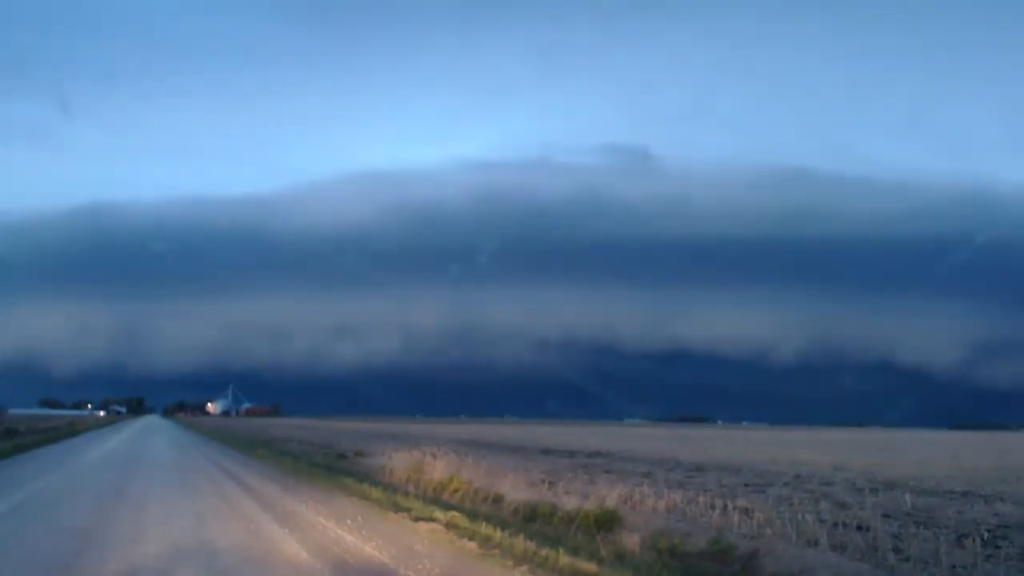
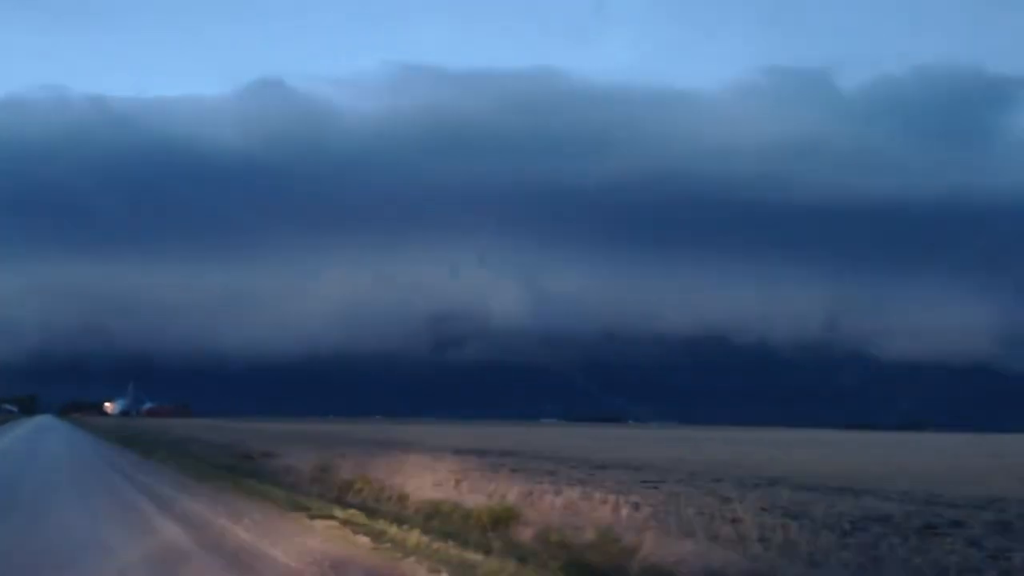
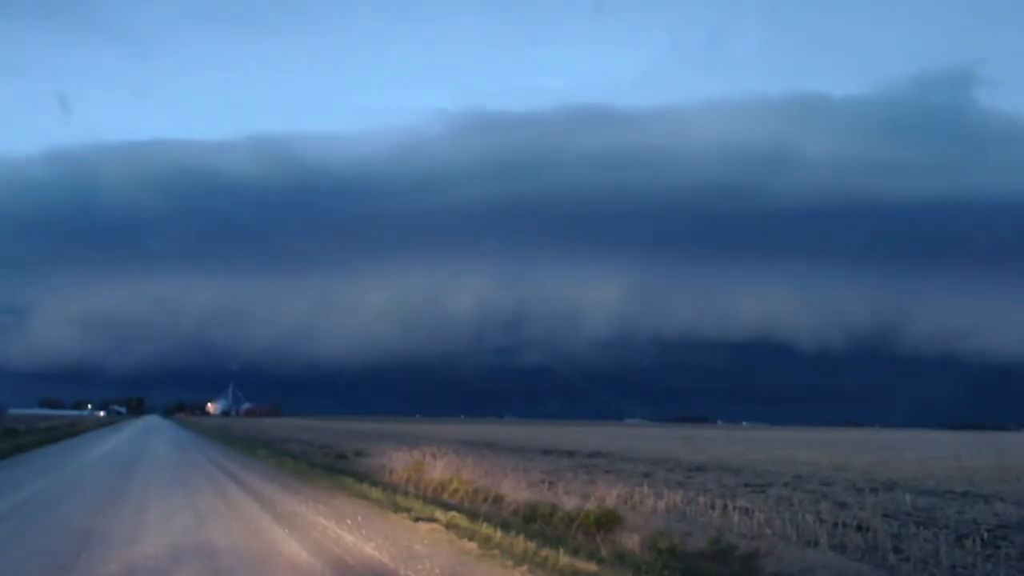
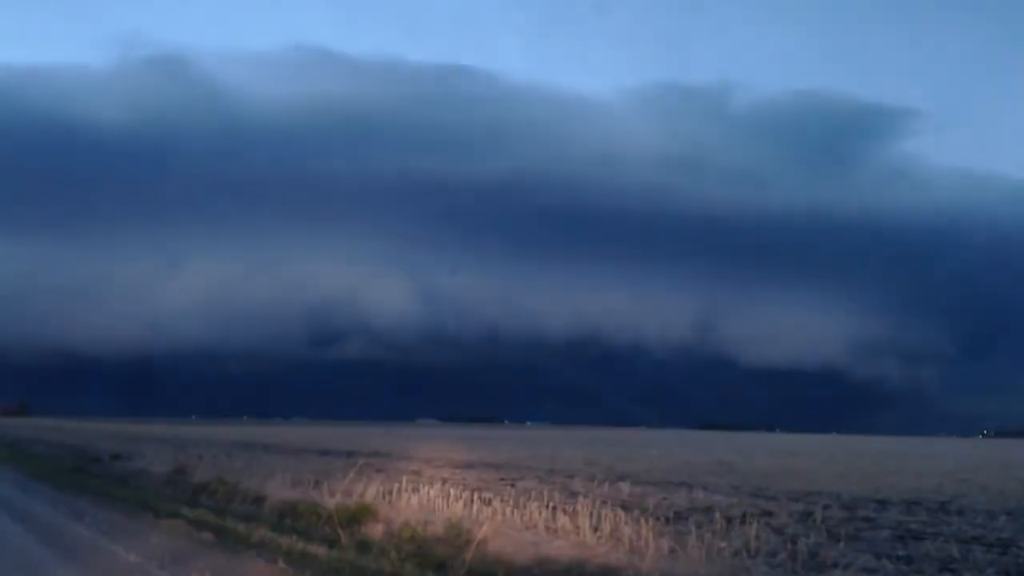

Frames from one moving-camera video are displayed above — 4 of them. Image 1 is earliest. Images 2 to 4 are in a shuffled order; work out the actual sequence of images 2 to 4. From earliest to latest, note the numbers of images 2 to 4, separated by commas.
3, 2, 4
